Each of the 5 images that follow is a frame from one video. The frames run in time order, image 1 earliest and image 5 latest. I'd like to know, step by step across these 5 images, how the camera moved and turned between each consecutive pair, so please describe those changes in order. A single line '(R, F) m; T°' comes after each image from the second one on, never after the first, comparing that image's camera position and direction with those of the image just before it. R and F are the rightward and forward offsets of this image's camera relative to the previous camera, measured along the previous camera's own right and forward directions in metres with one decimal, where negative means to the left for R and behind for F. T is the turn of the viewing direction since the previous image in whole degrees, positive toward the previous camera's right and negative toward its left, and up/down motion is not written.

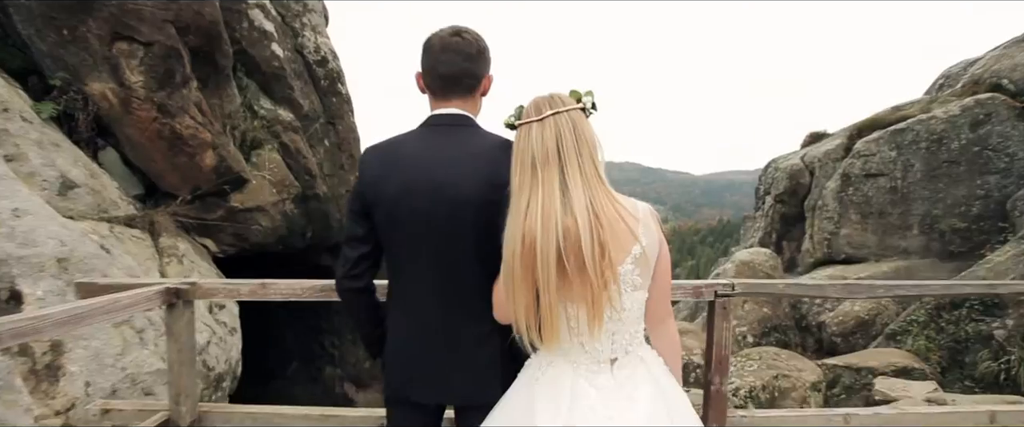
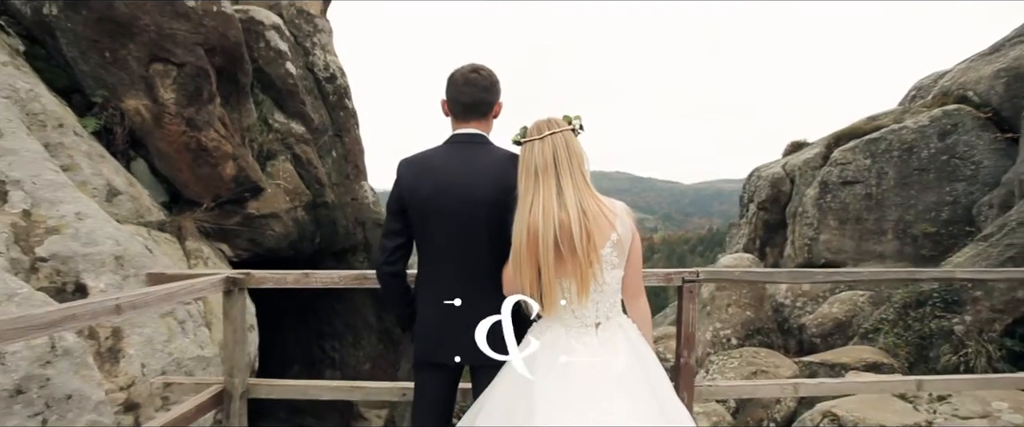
(-0.1, -0.5) m; +1°
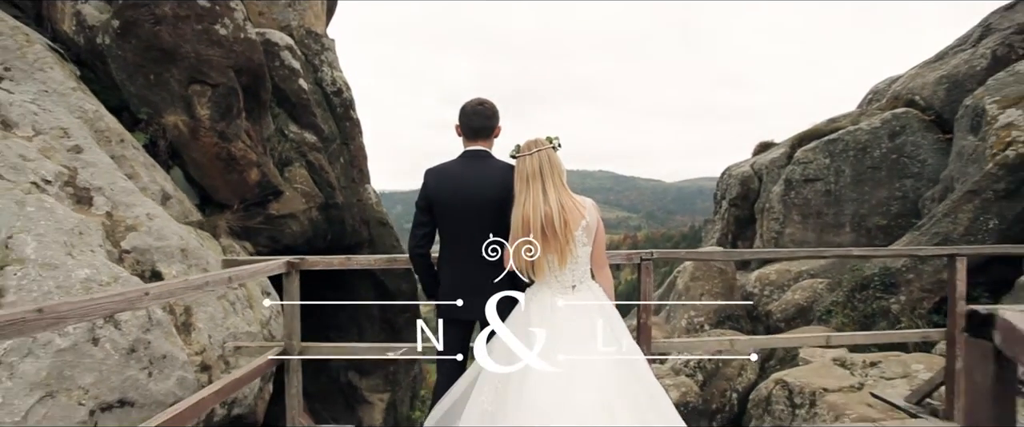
(-0.1, -0.9) m; +2°
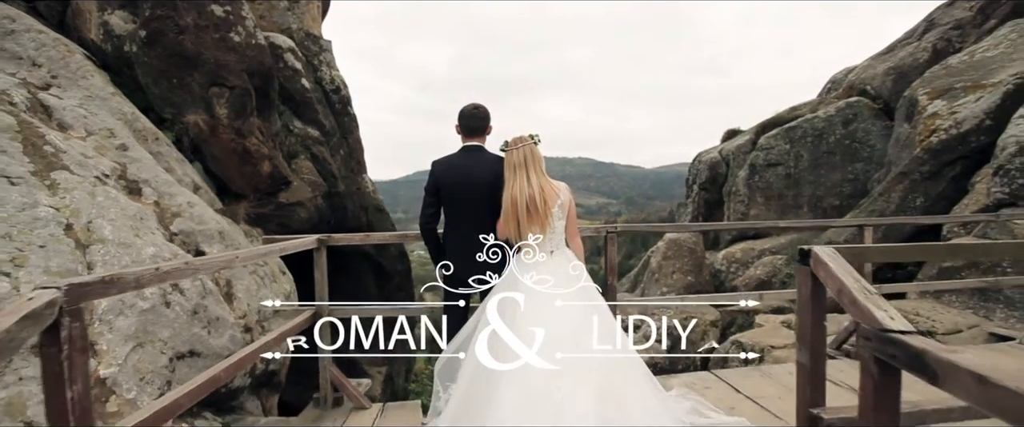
(-0.1, -0.9) m; +2°
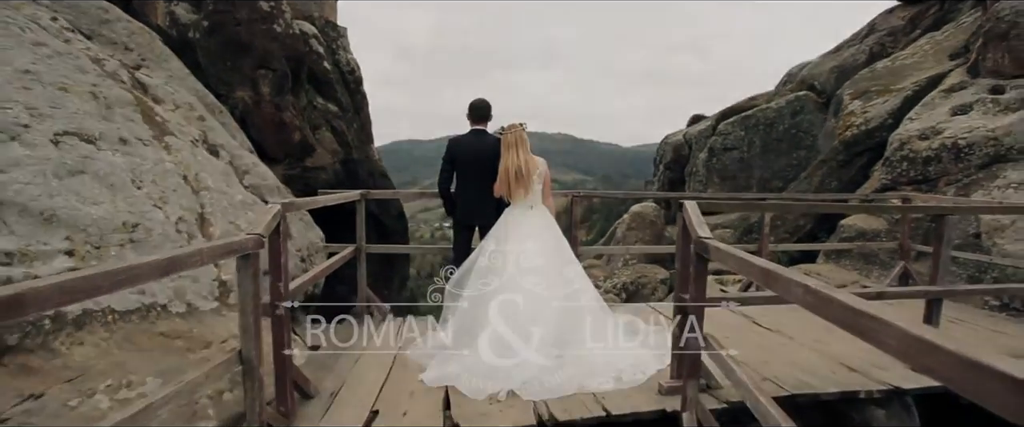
(-0.2, -1.7) m; +3°
